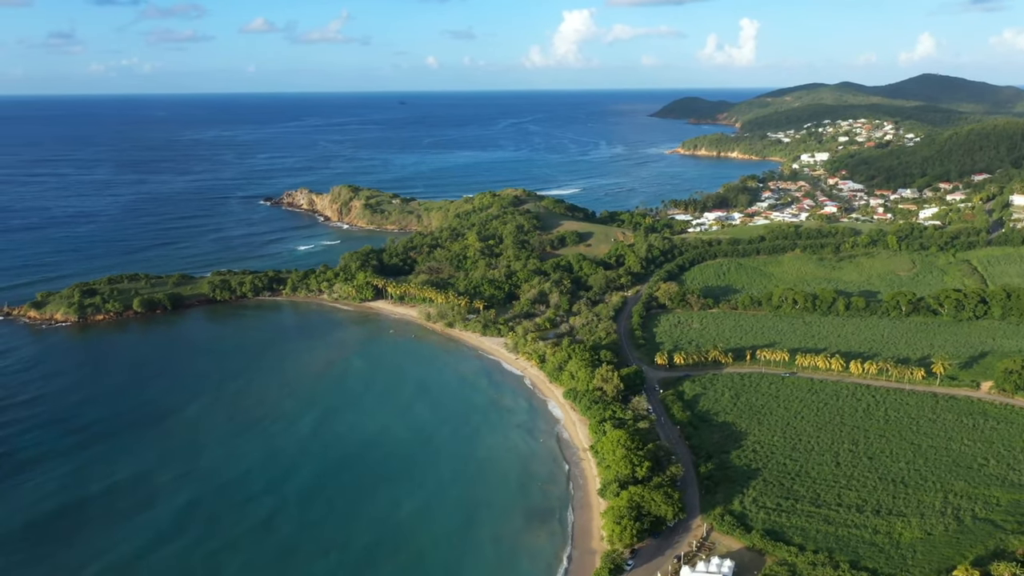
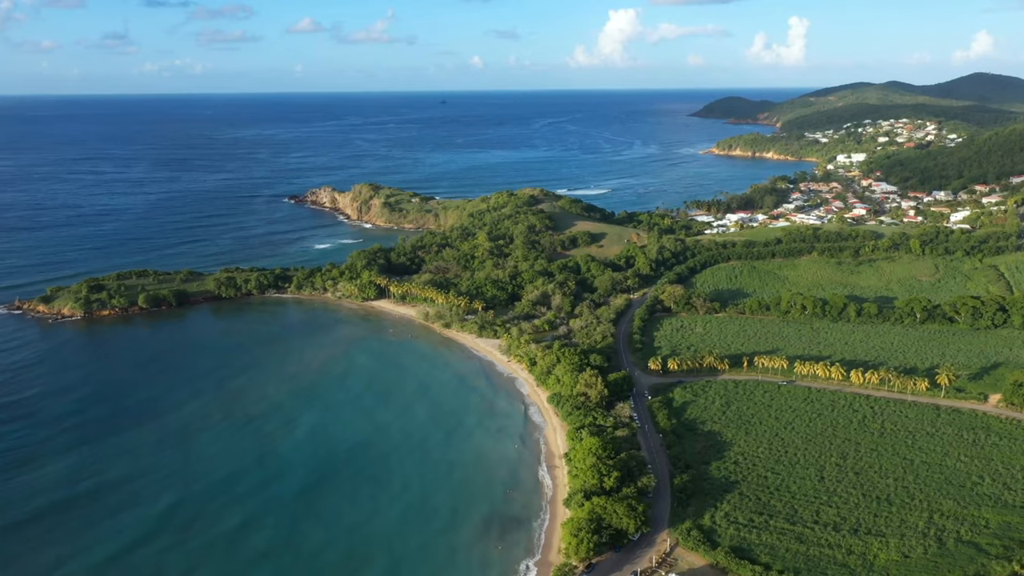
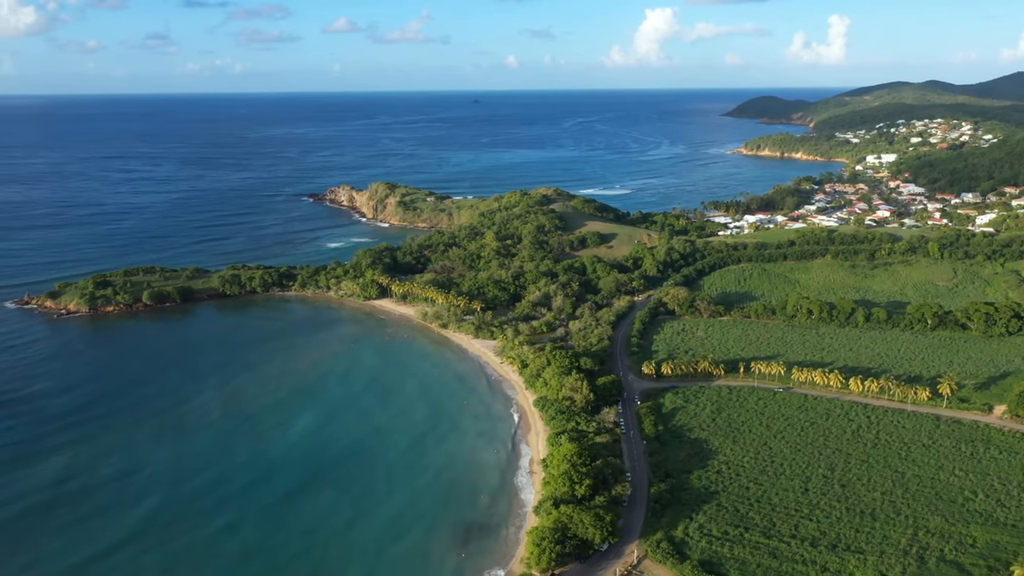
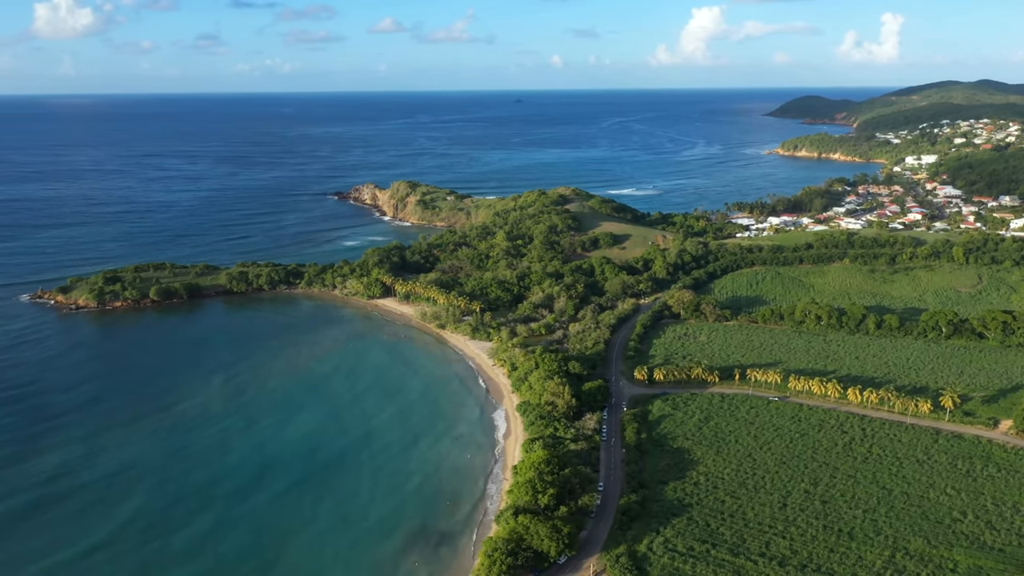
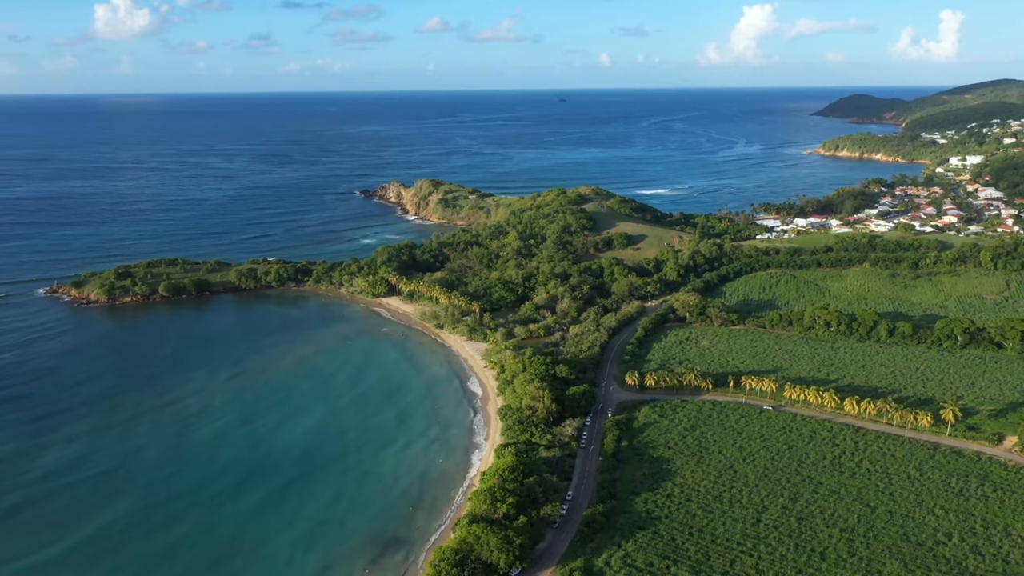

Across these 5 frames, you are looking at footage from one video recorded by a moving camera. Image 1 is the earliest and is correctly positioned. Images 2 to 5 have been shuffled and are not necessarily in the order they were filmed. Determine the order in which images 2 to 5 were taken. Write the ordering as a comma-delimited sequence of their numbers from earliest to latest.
2, 3, 4, 5
